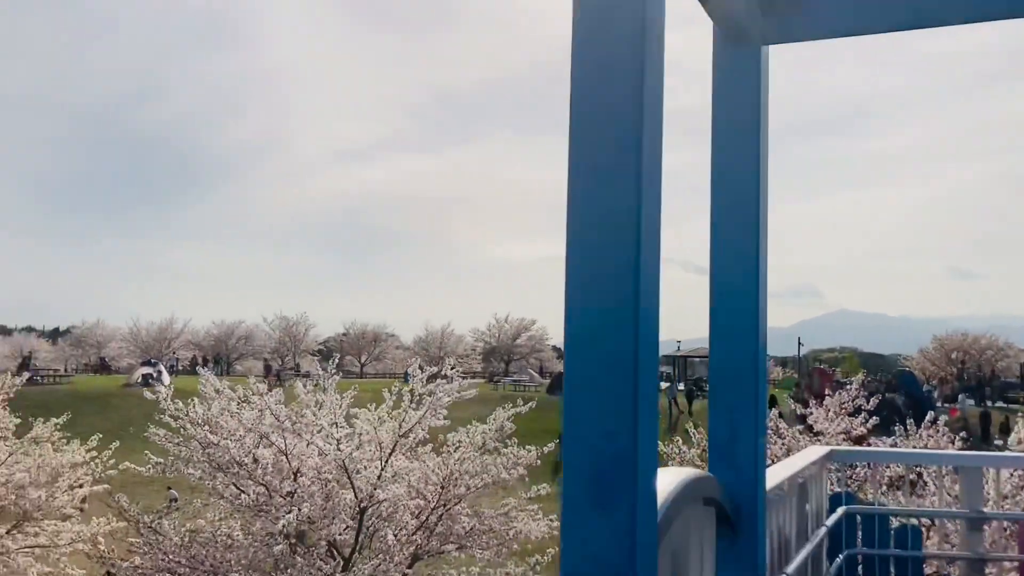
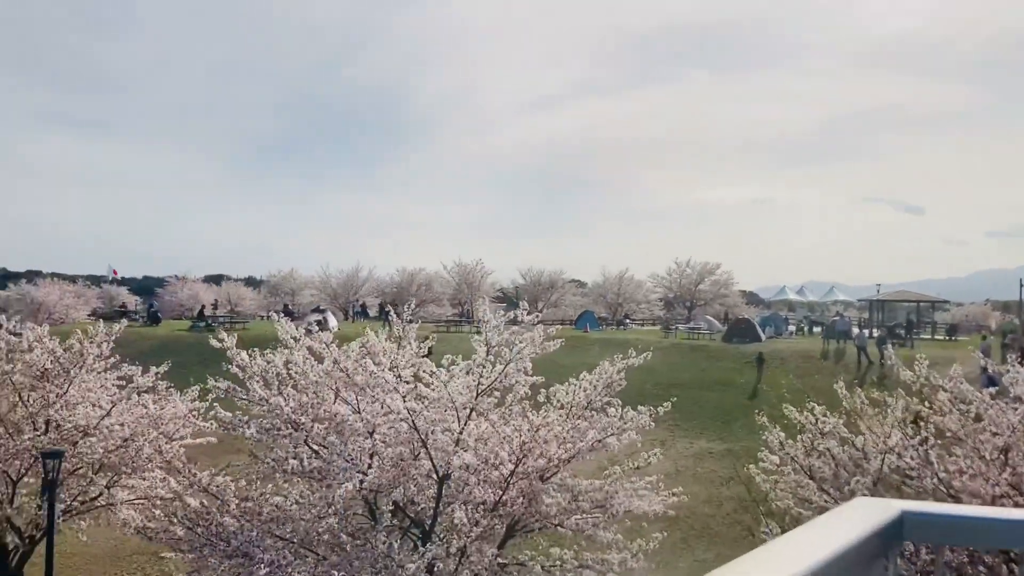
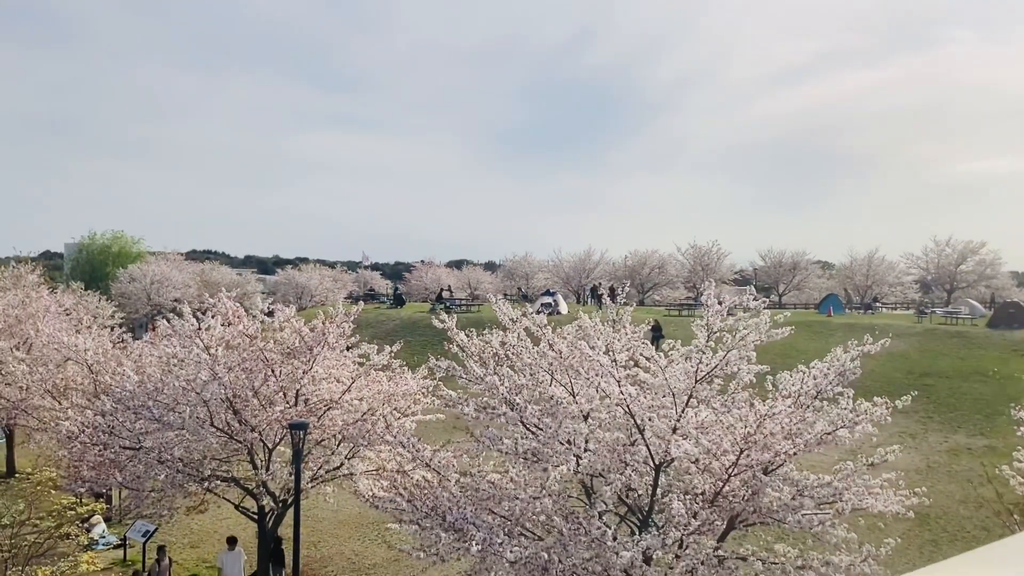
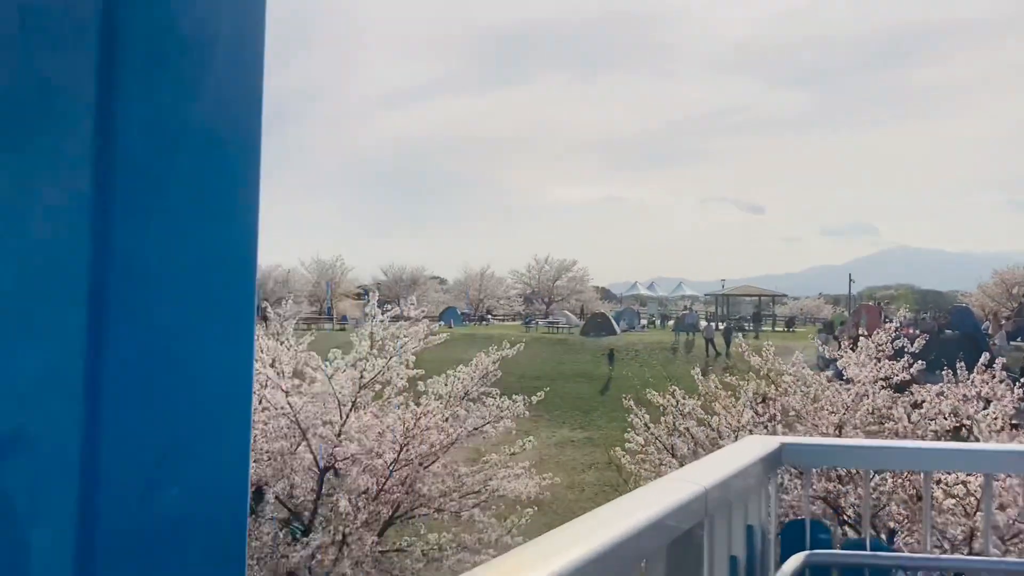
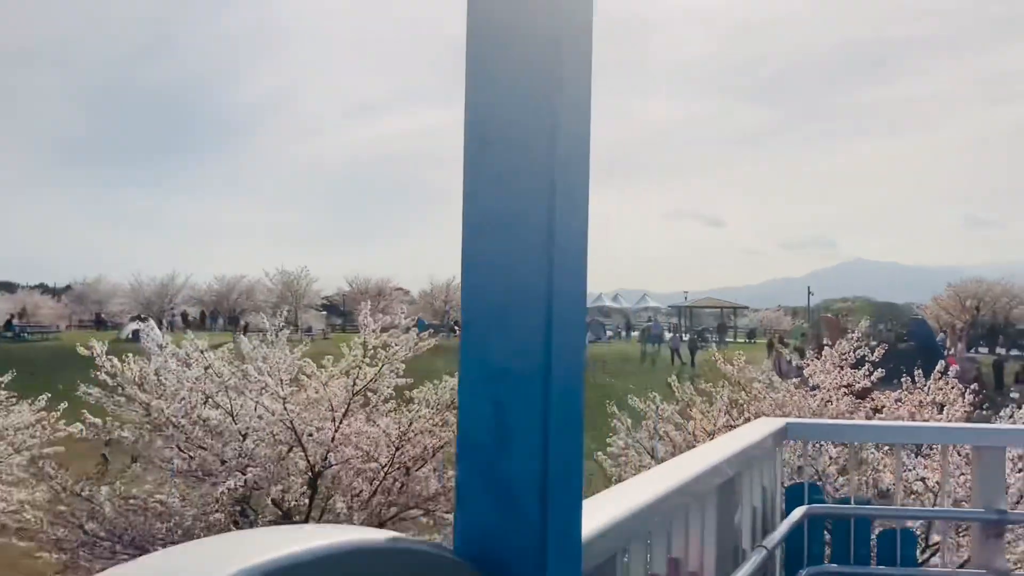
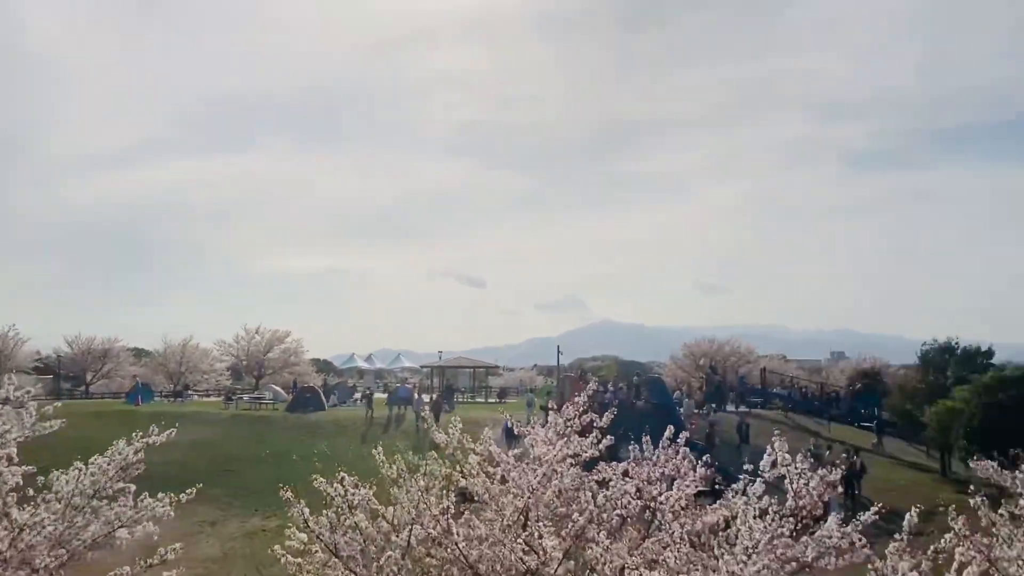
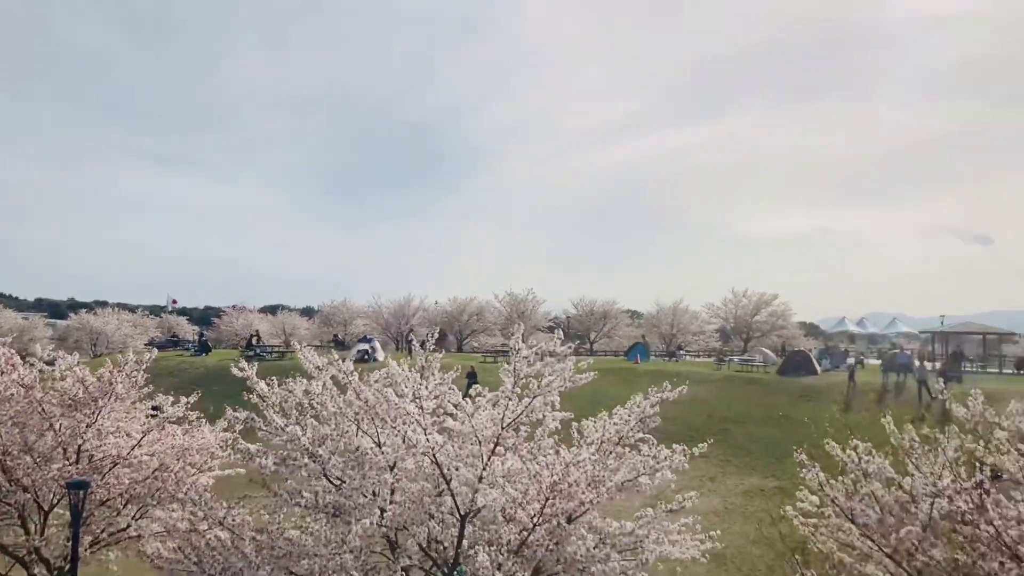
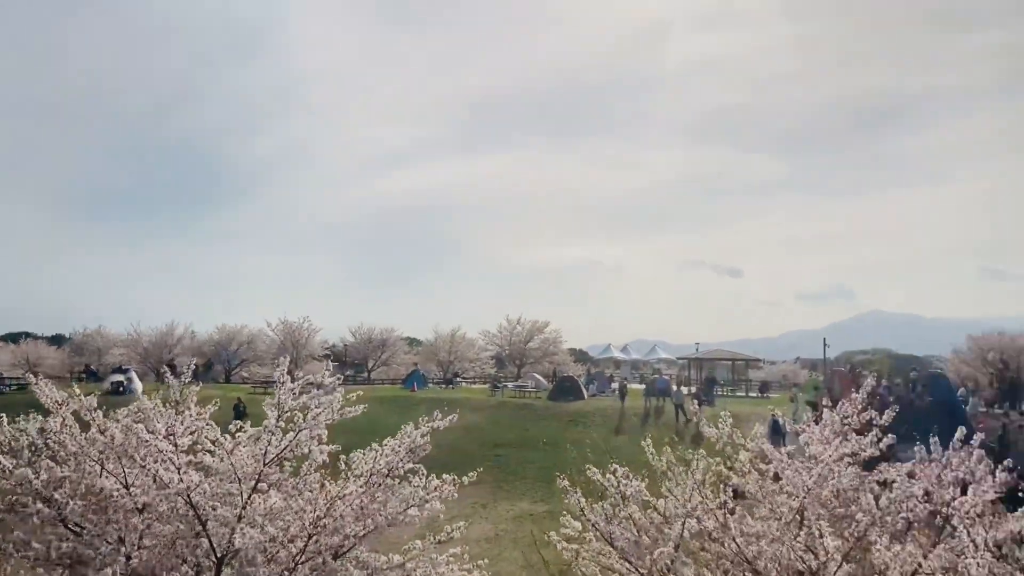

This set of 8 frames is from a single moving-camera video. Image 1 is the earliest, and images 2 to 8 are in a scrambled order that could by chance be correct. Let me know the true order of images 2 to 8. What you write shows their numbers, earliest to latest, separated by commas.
5, 4, 2, 3, 7, 8, 6
